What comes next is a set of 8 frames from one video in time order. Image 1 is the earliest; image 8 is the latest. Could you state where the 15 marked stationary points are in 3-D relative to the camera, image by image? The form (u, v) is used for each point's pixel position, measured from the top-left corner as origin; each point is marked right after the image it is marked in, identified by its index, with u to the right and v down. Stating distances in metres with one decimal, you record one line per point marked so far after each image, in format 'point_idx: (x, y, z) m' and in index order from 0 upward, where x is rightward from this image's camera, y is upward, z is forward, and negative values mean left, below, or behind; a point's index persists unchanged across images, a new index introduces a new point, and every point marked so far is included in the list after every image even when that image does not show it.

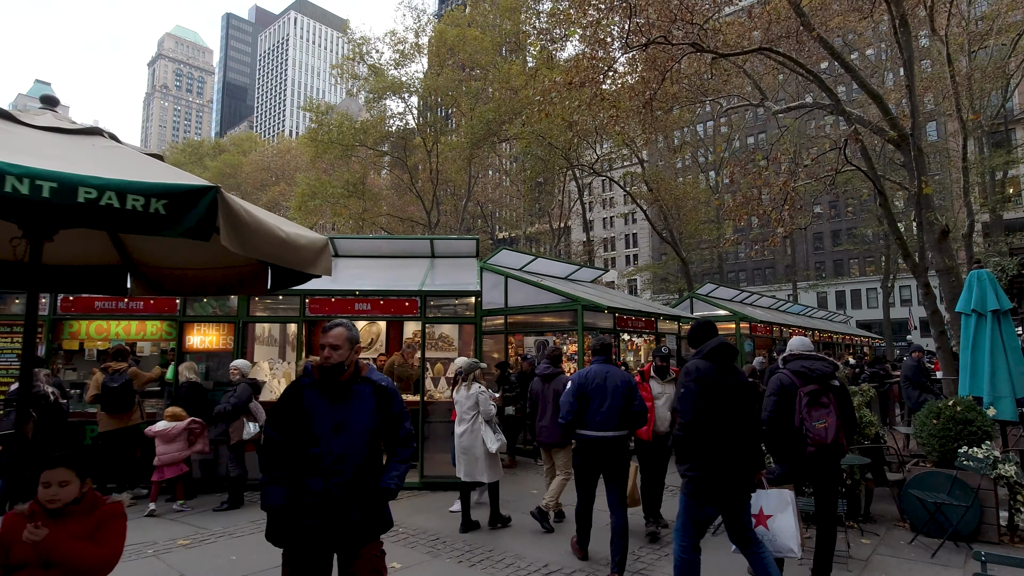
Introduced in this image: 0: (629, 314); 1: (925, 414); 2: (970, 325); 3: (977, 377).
0: (+2.1, -0.5, +11.0) m
1: (+4.1, -1.3, +5.7) m
2: (+4.9, -0.4, +6.1) m
3: (+4.9, -0.9, +6.0) m
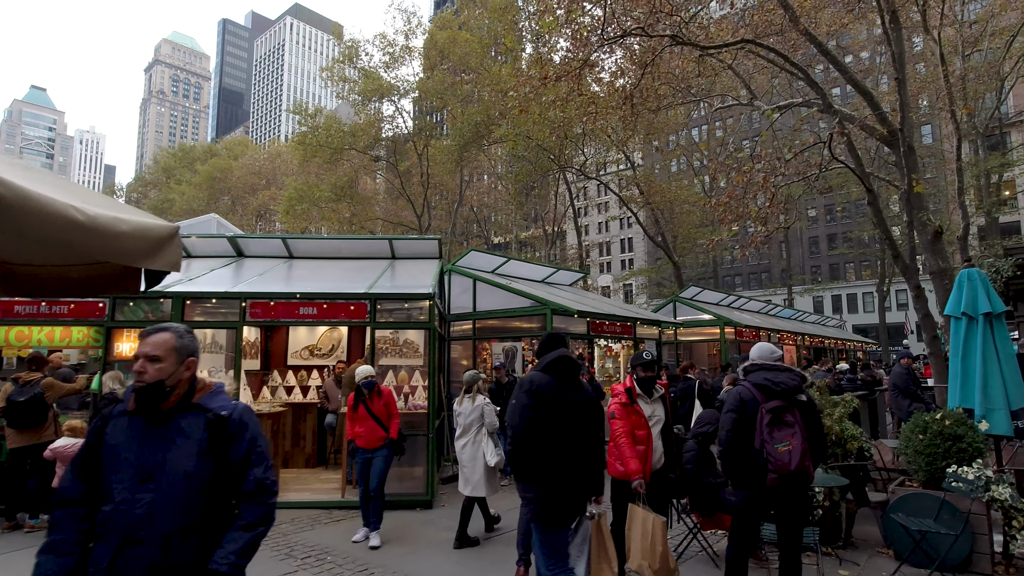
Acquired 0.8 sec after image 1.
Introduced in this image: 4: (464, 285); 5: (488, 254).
0: (+1.6, -0.6, +10.5) m
1: (+3.6, -1.3, +5.2) m
2: (+4.4, -0.4, +5.6) m
3: (+4.3, -1.0, +5.4) m
4: (-1.0, +0.1, +10.5) m
5: (-0.5, +0.7, +10.8) m
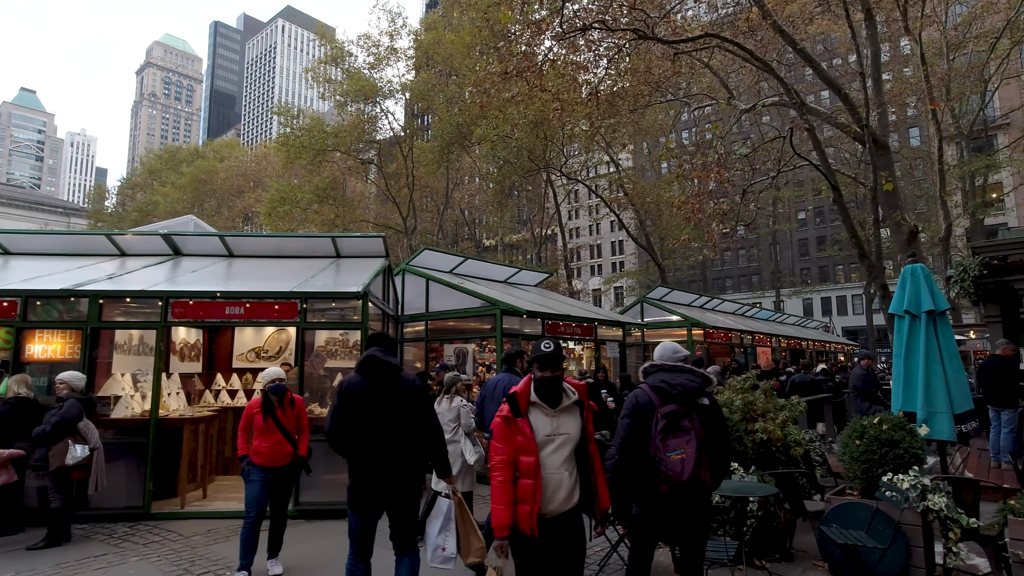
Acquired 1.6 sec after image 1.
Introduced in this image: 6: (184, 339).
0: (+0.8, -0.6, +10.2) m
1: (+2.9, -1.2, +4.9) m
2: (+3.6, -0.4, +5.3) m
3: (+3.6, -0.9, +5.1) m
4: (-1.8, +0.1, +10.2) m
5: (-1.3, +0.7, +10.5) m
6: (-5.0, -0.8, +8.7) m
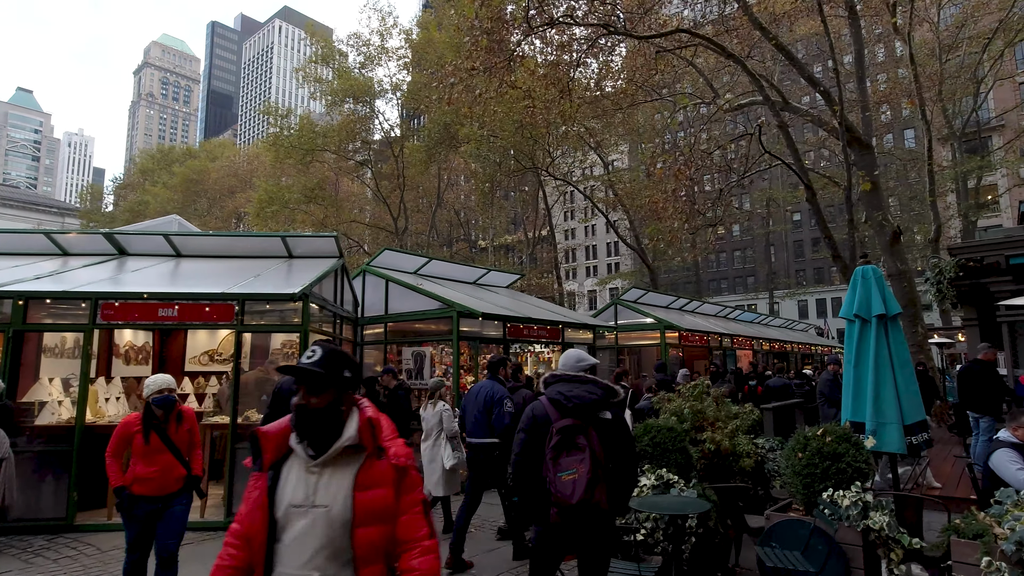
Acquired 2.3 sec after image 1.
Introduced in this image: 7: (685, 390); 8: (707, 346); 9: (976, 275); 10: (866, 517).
0: (+0.2, -0.6, +9.9) m
1: (+2.3, -1.3, +4.6) m
2: (+3.0, -0.4, +5.0) m
3: (+3.0, -0.9, +4.9) m
4: (-2.4, 0.0, +9.9) m
5: (-1.9, +0.6, +10.2) m
6: (-5.6, -0.8, +8.4) m
7: (+1.8, -1.1, +6.0) m
8: (+5.1, -1.5, +14.9) m
9: (+9.8, +0.3, +12.1) m
10: (+2.5, -1.6, +3.9) m
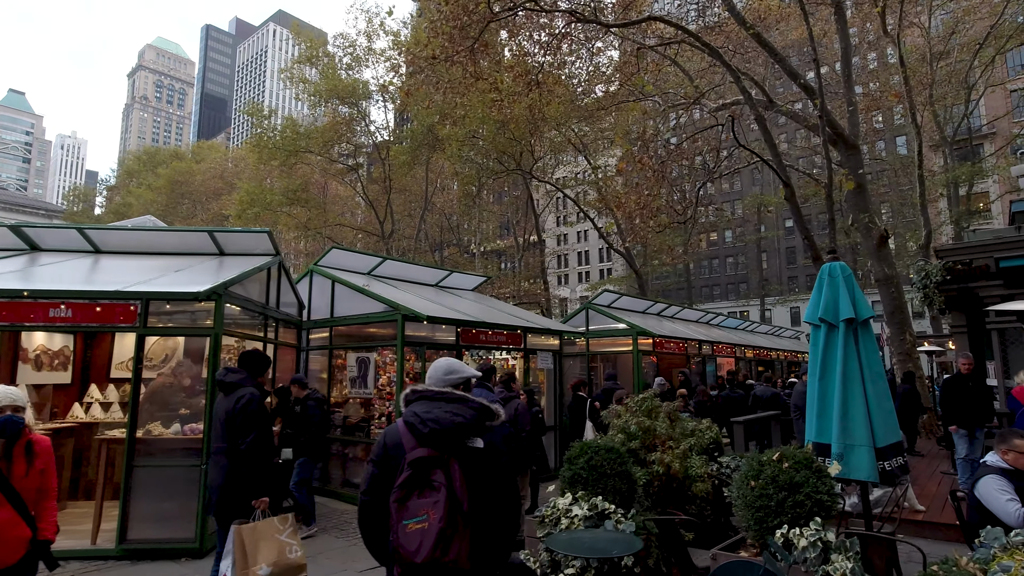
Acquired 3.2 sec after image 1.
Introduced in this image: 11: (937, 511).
0: (-0.5, -0.6, +9.2) m
1: (+1.6, -1.3, +3.9) m
2: (+2.4, -0.4, +4.4) m
3: (+2.3, -0.9, +4.2) m
4: (-3.1, 0.0, +9.2) m
5: (-2.6, +0.6, +9.5) m
6: (-6.3, -0.8, +7.7) m
7: (+1.2, -1.1, +5.3) m
8: (+4.4, -1.6, +14.3) m
9: (+9.1, +0.2, +11.5) m
10: (+1.8, -1.6, +3.3) m
11: (+4.8, -2.5, +6.4) m
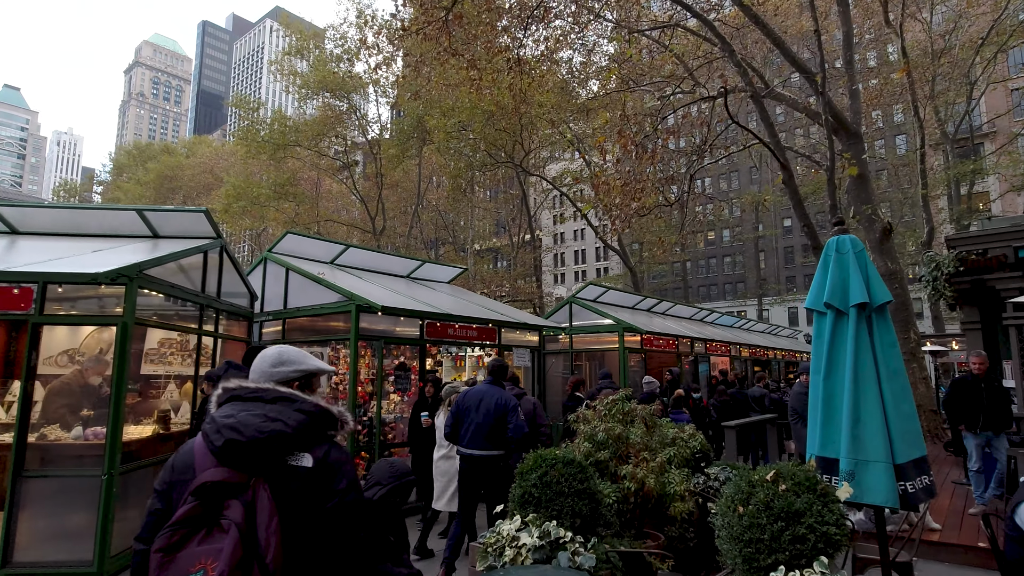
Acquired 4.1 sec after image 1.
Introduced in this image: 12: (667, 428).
0: (-0.9, -0.5, +8.4) m
1: (+1.2, -1.1, +3.1) m
2: (+2.0, -0.3, +3.6) m
3: (+1.9, -0.8, +3.4) m
4: (-3.5, +0.2, +8.4) m
5: (-3.0, +0.8, +8.8) m
6: (-6.7, -0.6, +6.8) m
7: (+0.8, -0.9, +4.5) m
8: (+4.0, -1.5, +13.5) m
9: (+8.7, +0.3, +10.7) m
10: (+1.4, -1.4, +2.5) m
11: (+4.4, -2.4, +5.7) m
12: (+1.3, -1.1, +4.7) m
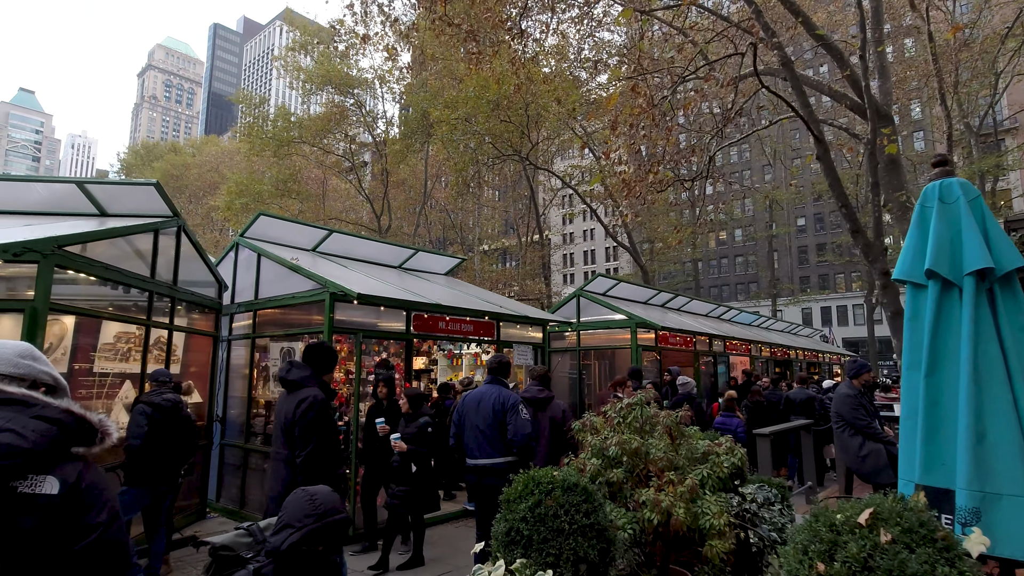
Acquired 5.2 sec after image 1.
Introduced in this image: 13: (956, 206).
0: (-0.9, -0.3, +7.5) m
1: (+1.1, -1.0, +2.2) m
2: (+1.9, -0.1, +2.7) m
3: (+1.8, -0.6, +2.5) m
4: (-3.5, +0.3, +7.6) m
5: (-3.0, +0.9, +7.9) m
6: (-6.8, -0.5, +6.0) m
7: (+0.7, -0.8, +3.6) m
8: (+4.0, -1.4, +12.5) m
9: (+8.8, +0.4, +9.7) m
10: (+1.3, -1.3, +1.5) m
11: (+4.3, -2.2, +4.7) m
12: (+1.2, -1.0, +3.7) m
13: (+2.1, +0.5, +2.8) m
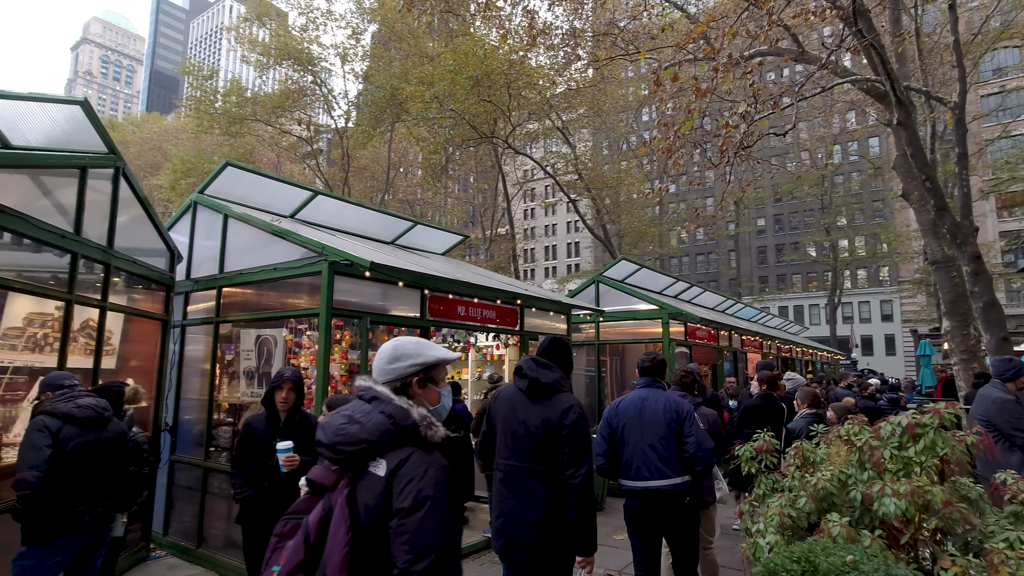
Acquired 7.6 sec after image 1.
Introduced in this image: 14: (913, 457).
0: (-0.6, -0.1, +6.1) m
1: (+1.9, -0.8, +1.0) m
2: (+2.6, +0.1, +1.5) m
3: (+2.6, -0.5, +1.3) m
4: (-3.1, +0.6, +5.9) m
5: (-2.7, +1.2, +6.3) m
6: (-6.3, -0.1, +4.2) m
7: (+1.3, -0.6, +2.3) m
8: (+3.9, -1.2, +11.5) m
9: (+8.9, +0.5, +9.0) m
10: (+2.1, -1.1, +0.3) m
11: (+4.9, -2.1, +3.7) m
12: (+1.8, -0.8, +2.5) m
13: (+2.8, +0.6, +1.6) m
14: (+1.5, -0.6, +2.3) m
